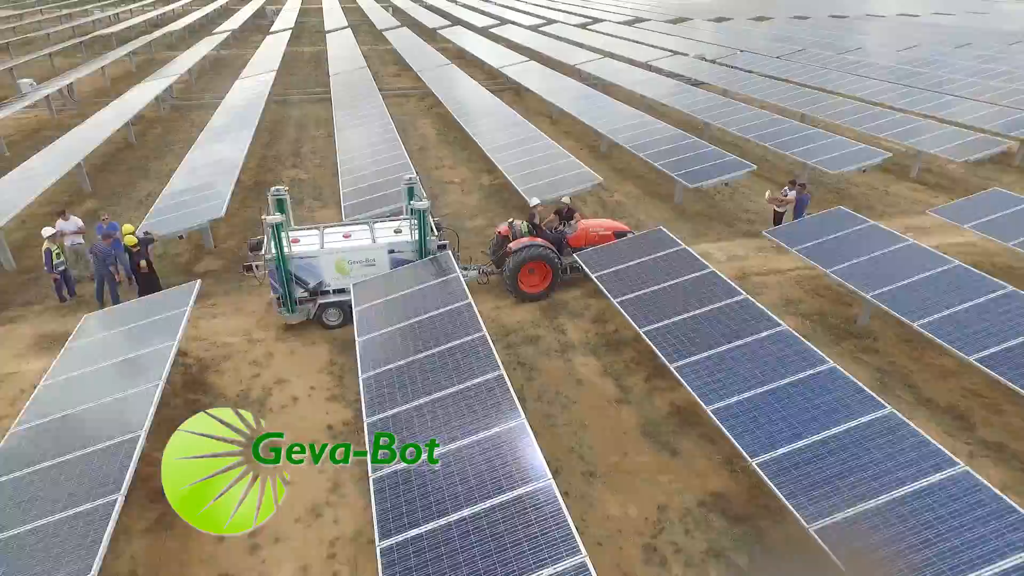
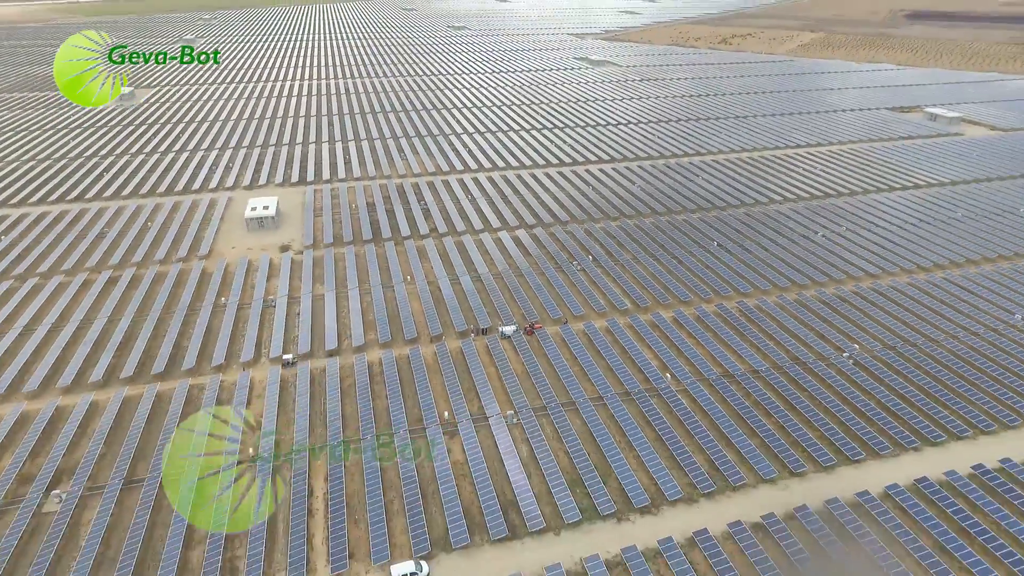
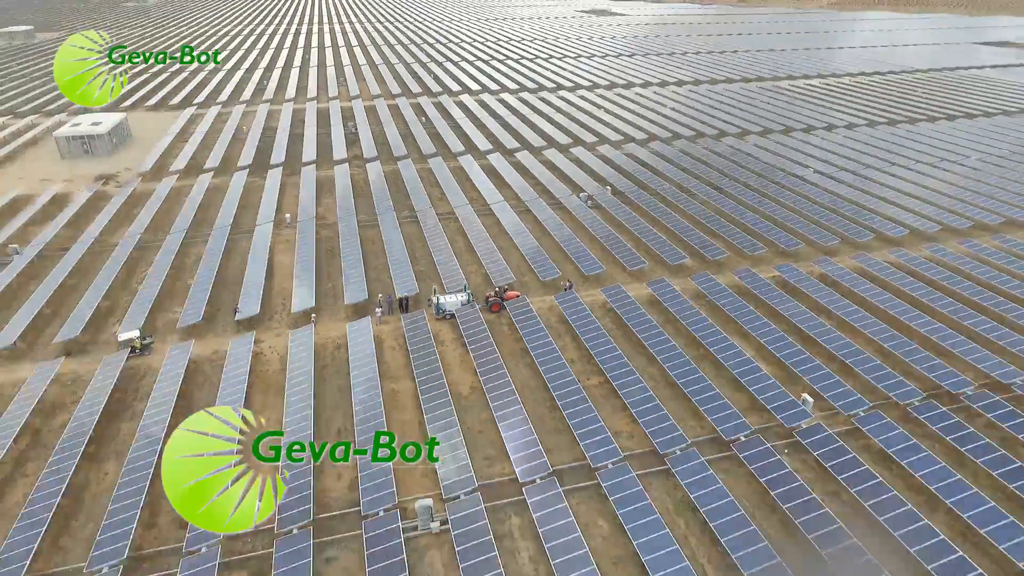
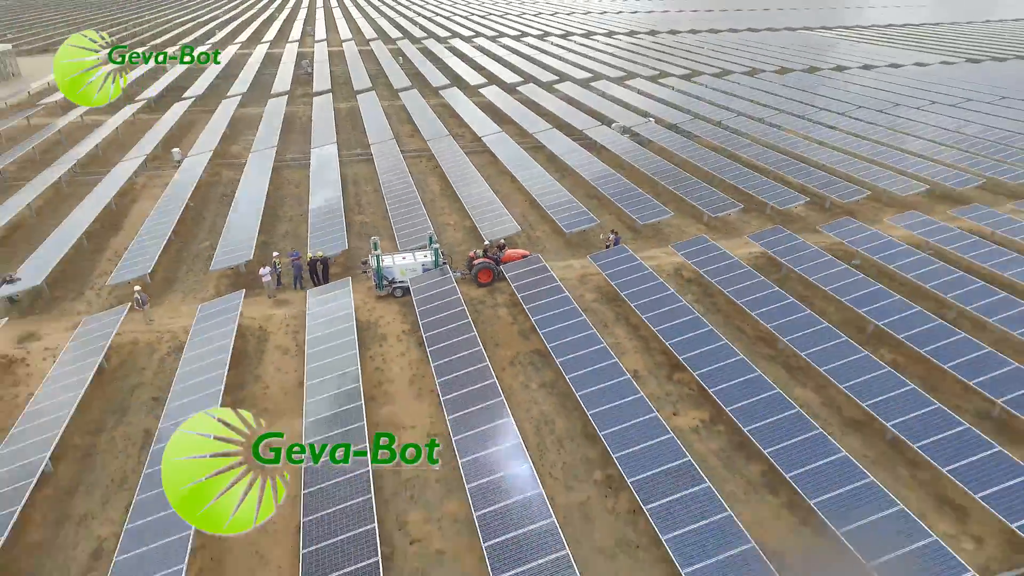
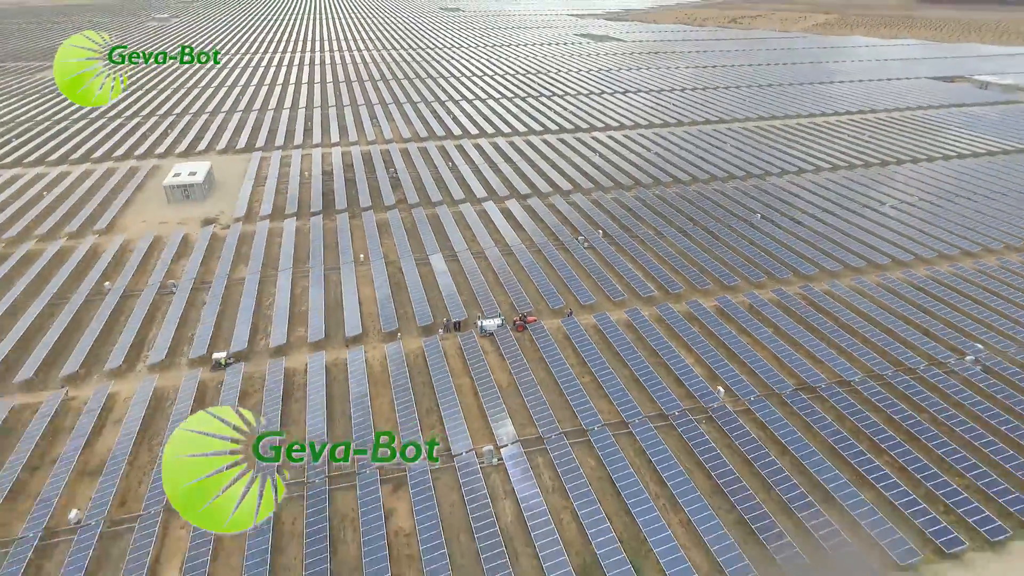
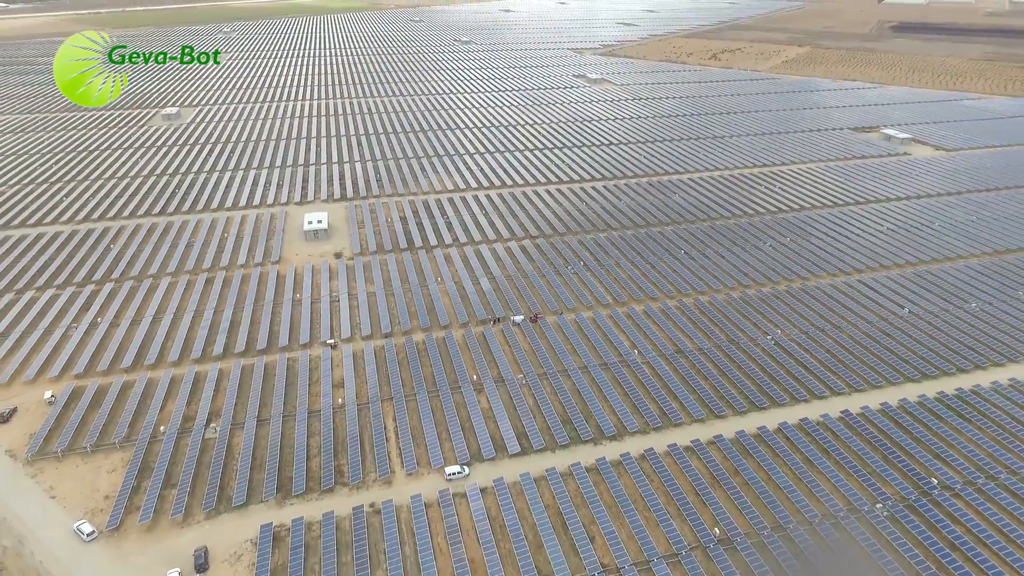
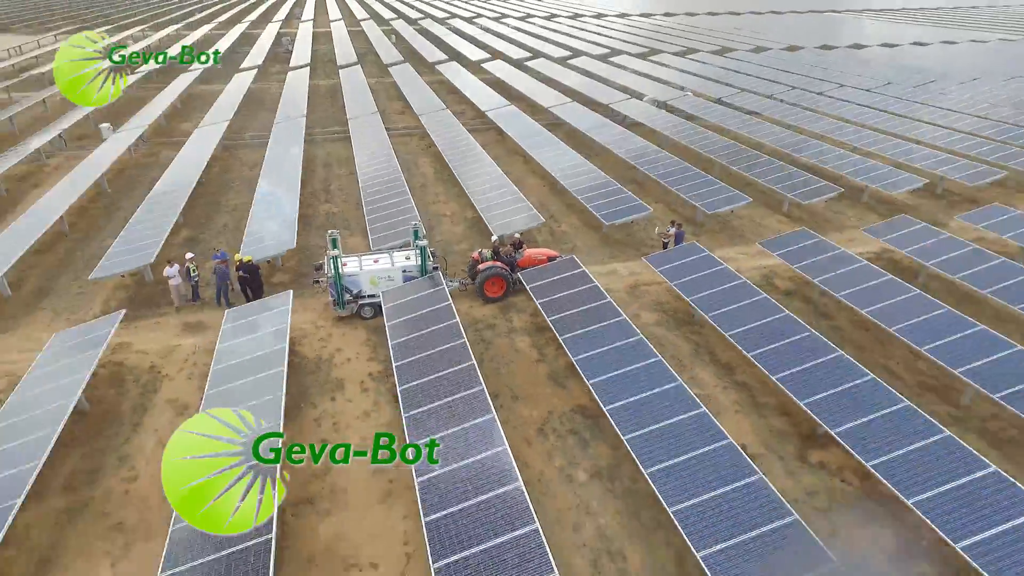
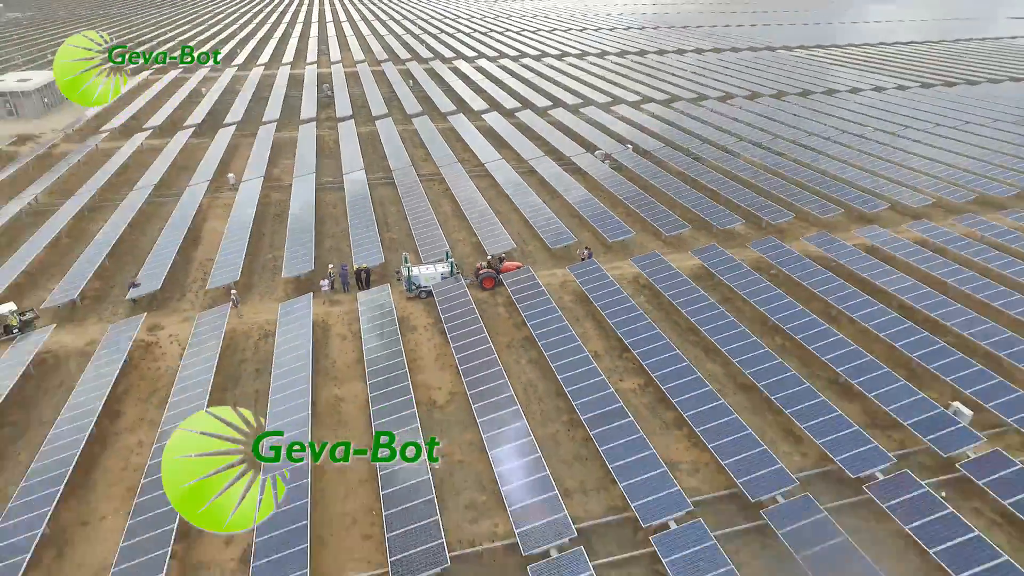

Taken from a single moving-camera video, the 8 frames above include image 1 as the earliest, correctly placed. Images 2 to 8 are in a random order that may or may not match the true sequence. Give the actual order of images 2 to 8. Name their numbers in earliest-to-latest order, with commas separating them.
7, 4, 8, 3, 5, 2, 6
